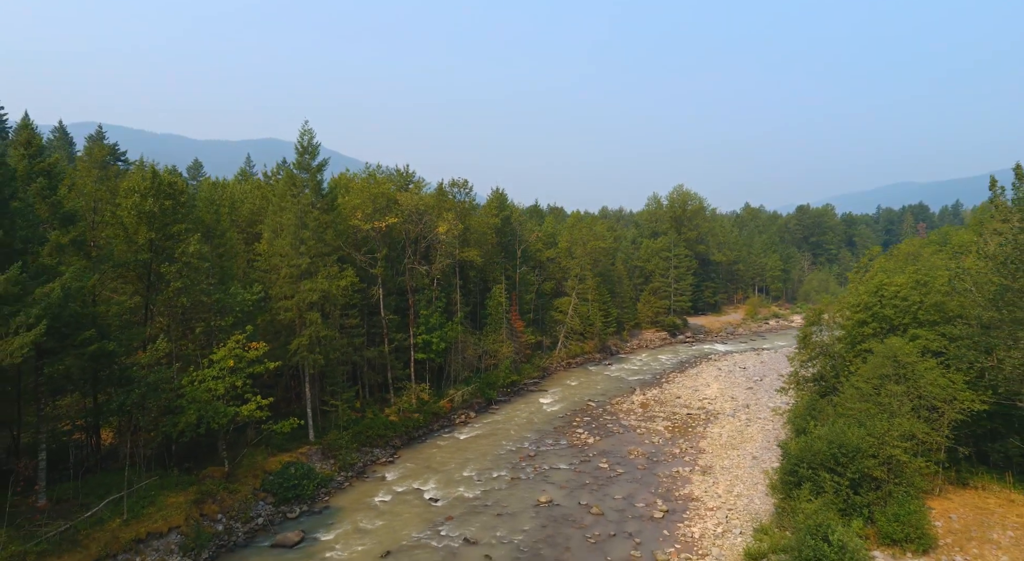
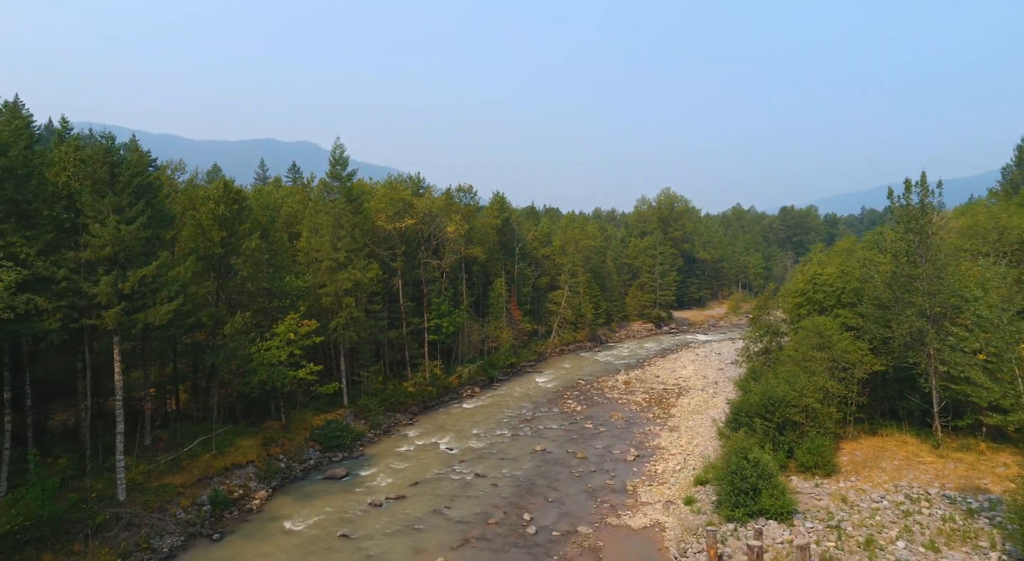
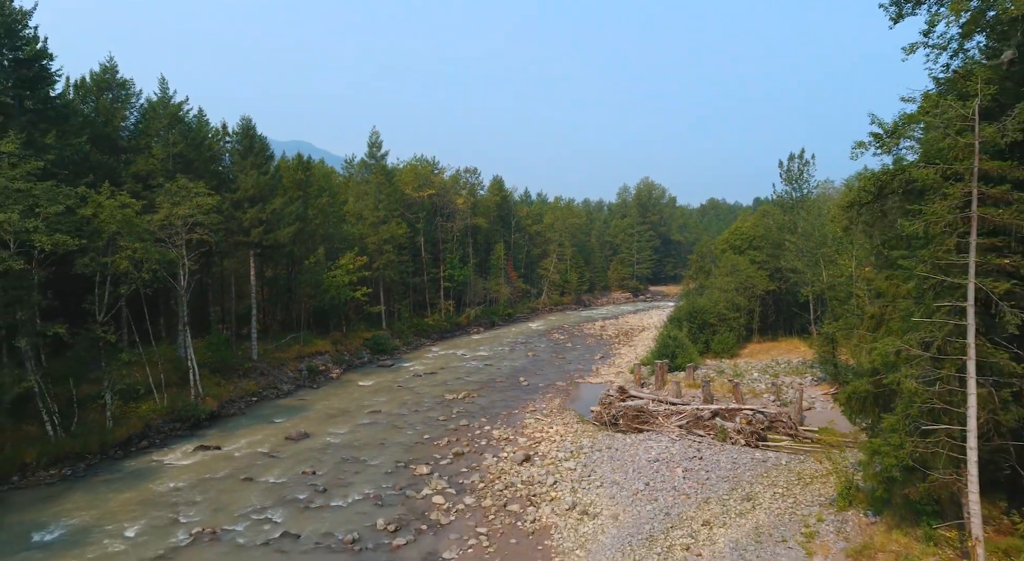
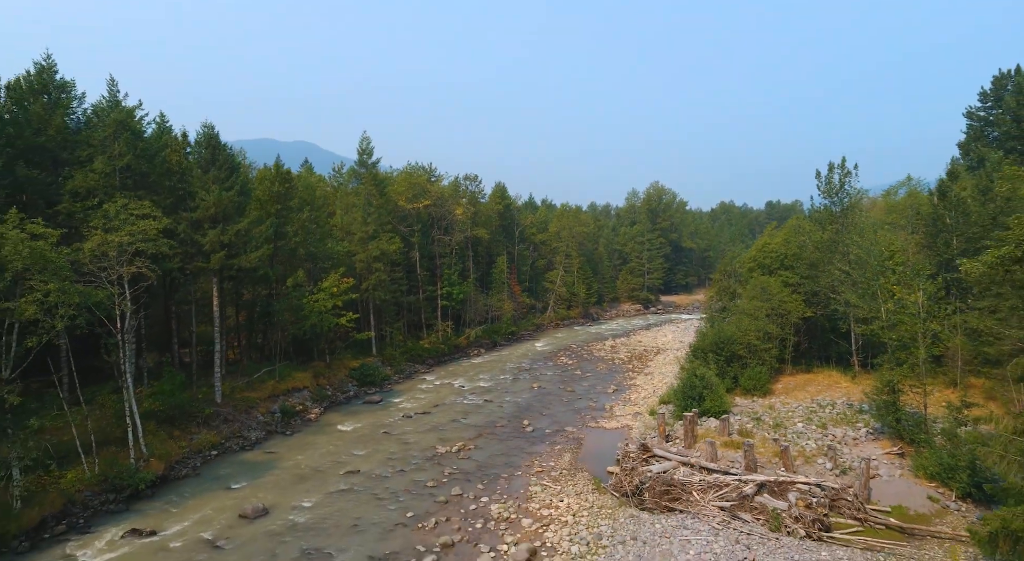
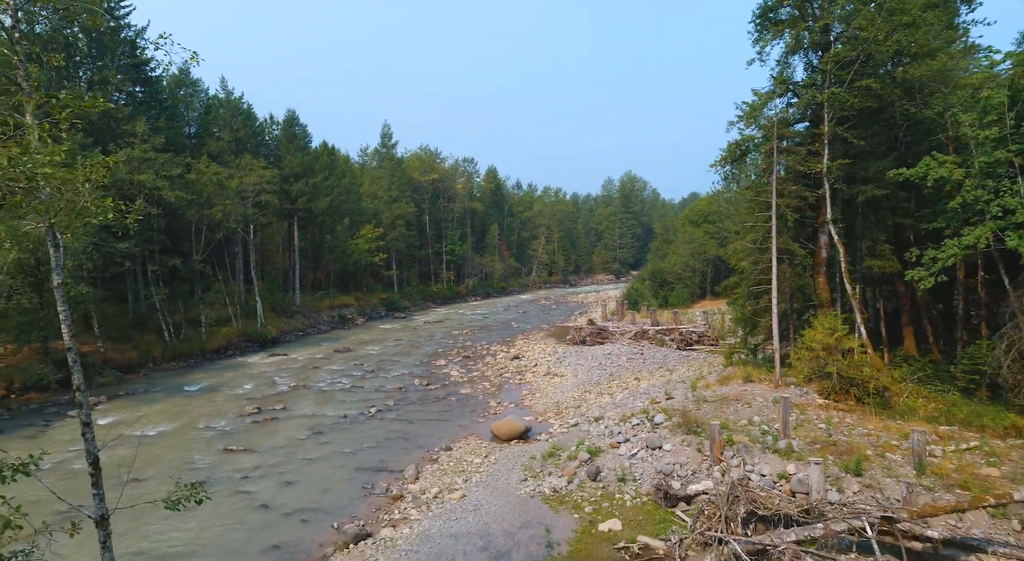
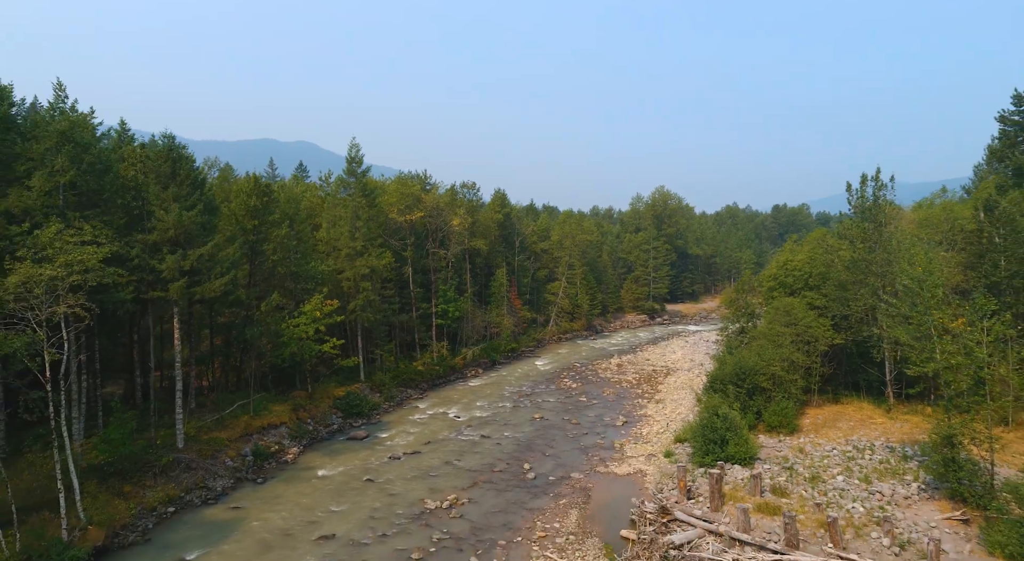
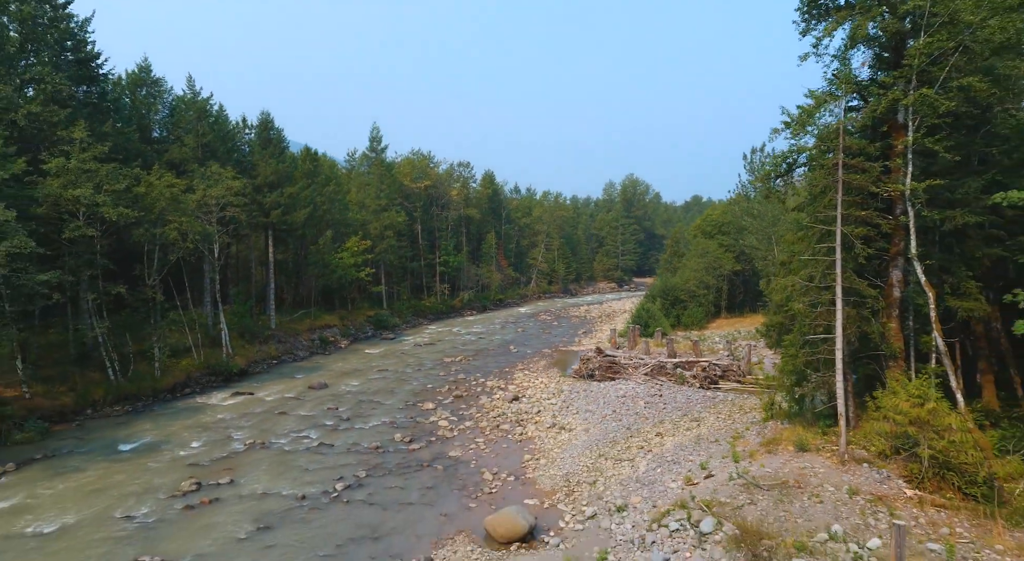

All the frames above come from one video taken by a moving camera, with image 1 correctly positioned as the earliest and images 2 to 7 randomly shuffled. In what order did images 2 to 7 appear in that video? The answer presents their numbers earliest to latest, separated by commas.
2, 6, 4, 3, 7, 5
